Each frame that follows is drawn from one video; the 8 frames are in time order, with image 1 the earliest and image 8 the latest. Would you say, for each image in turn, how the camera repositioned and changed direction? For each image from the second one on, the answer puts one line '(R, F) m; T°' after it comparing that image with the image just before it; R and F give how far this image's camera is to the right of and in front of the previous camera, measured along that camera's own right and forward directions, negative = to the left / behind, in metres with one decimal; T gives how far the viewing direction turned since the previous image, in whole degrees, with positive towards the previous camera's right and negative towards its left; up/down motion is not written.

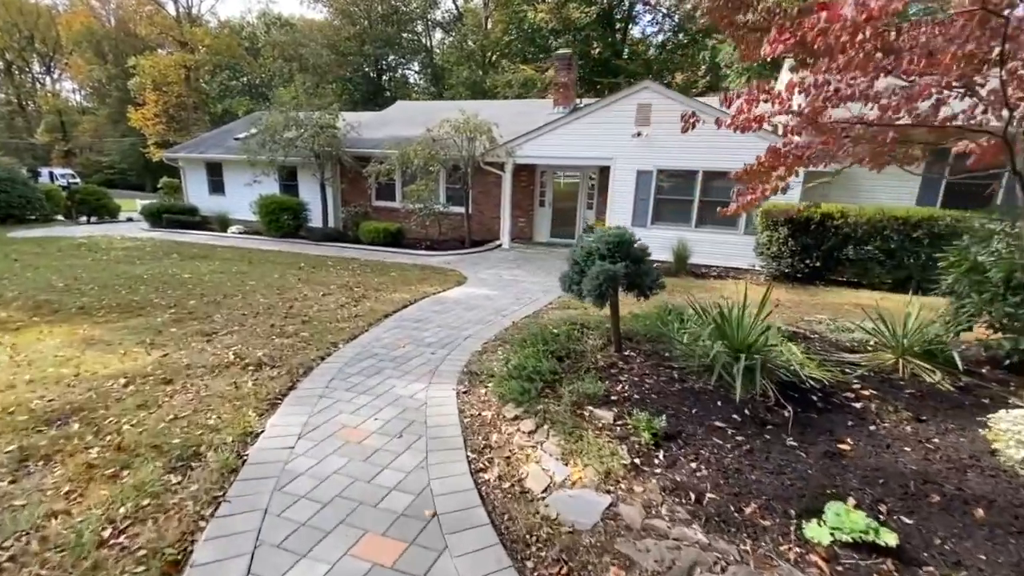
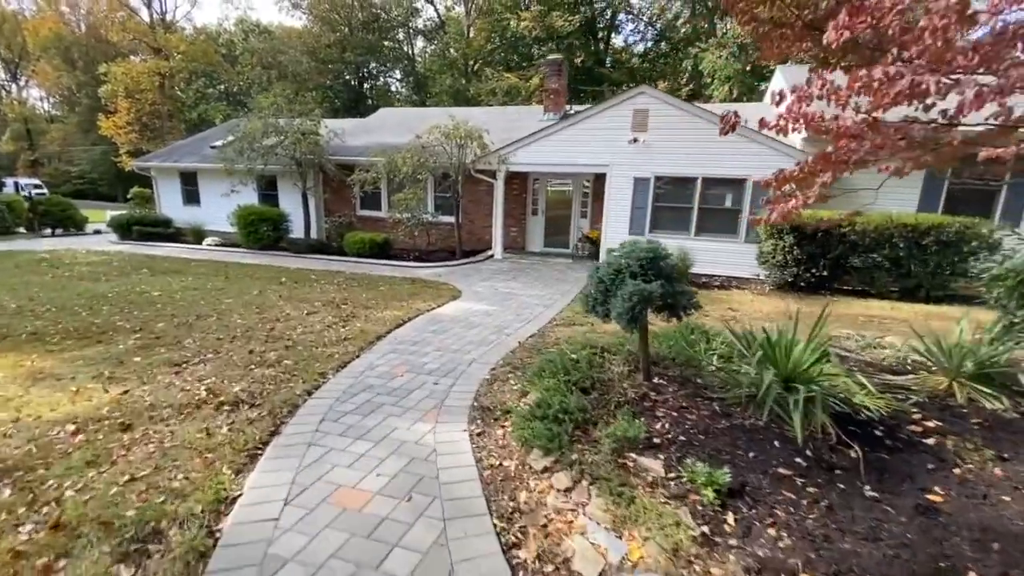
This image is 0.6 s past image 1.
(-0.2, +0.5) m; +2°
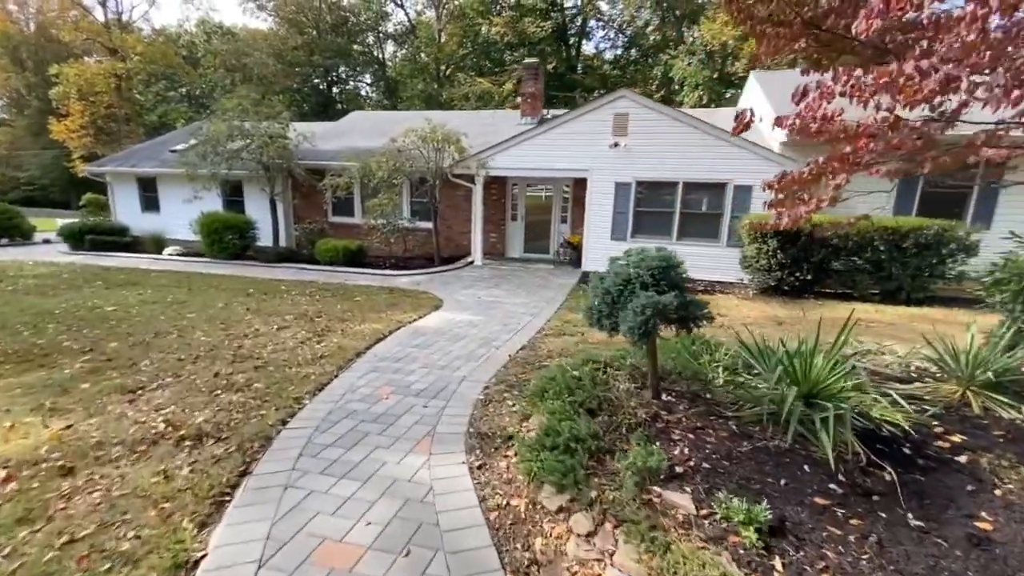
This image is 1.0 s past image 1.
(-0.2, +0.3) m; +3°
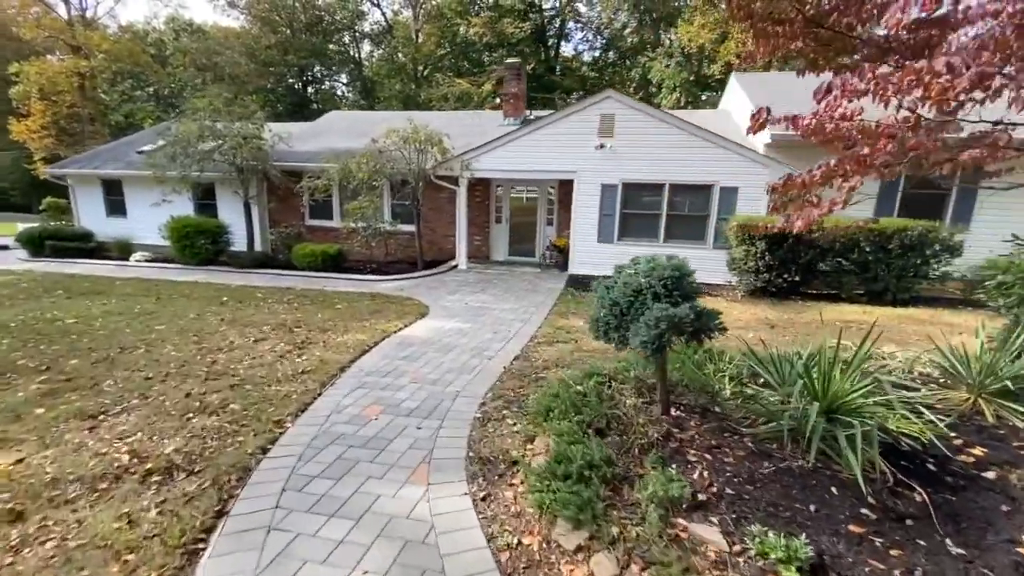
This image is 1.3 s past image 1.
(-0.1, +0.2) m; +2°
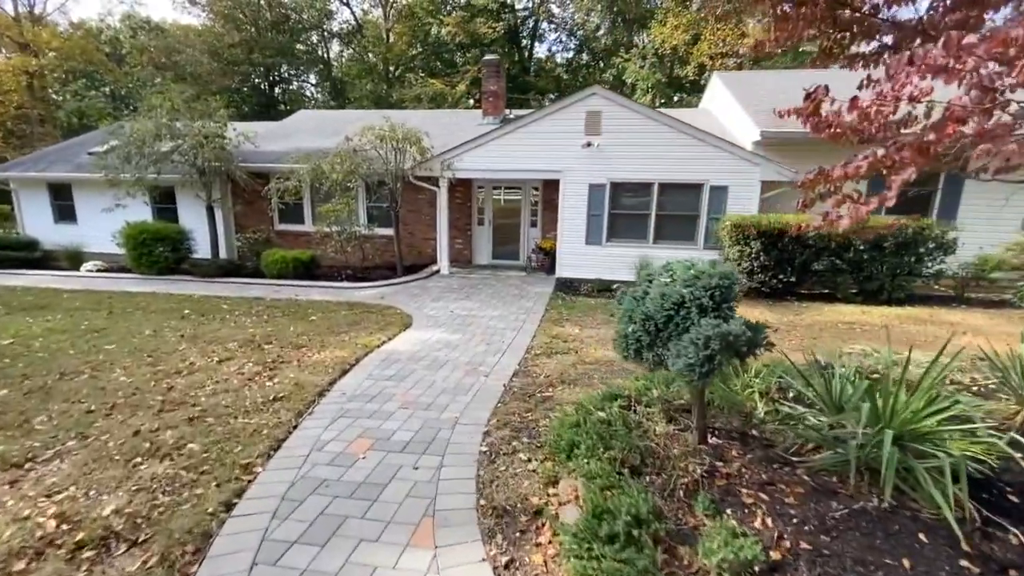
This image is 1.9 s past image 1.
(-0.2, +0.5) m; +3°
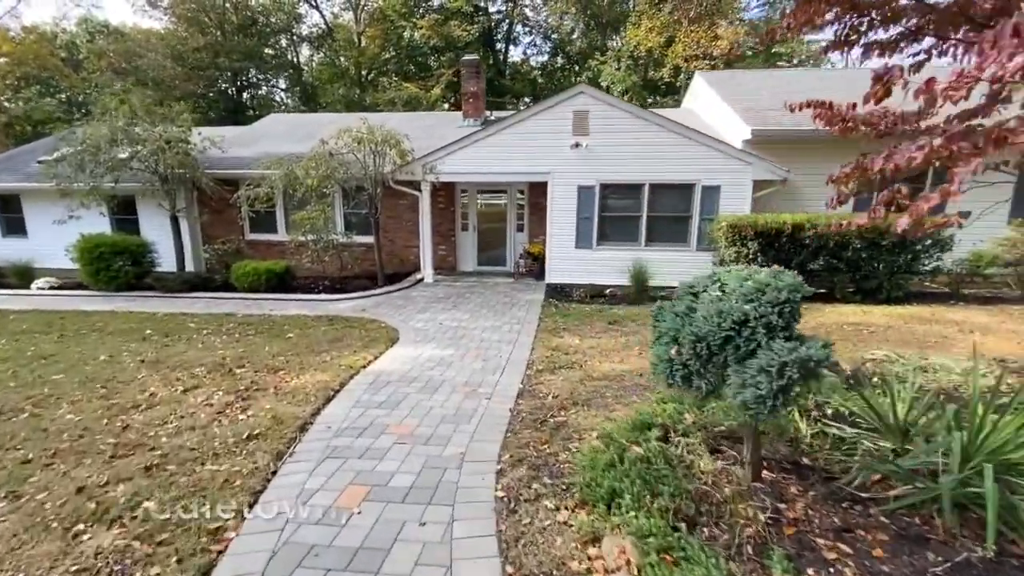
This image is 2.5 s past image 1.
(-0.2, +0.5) m; +3°
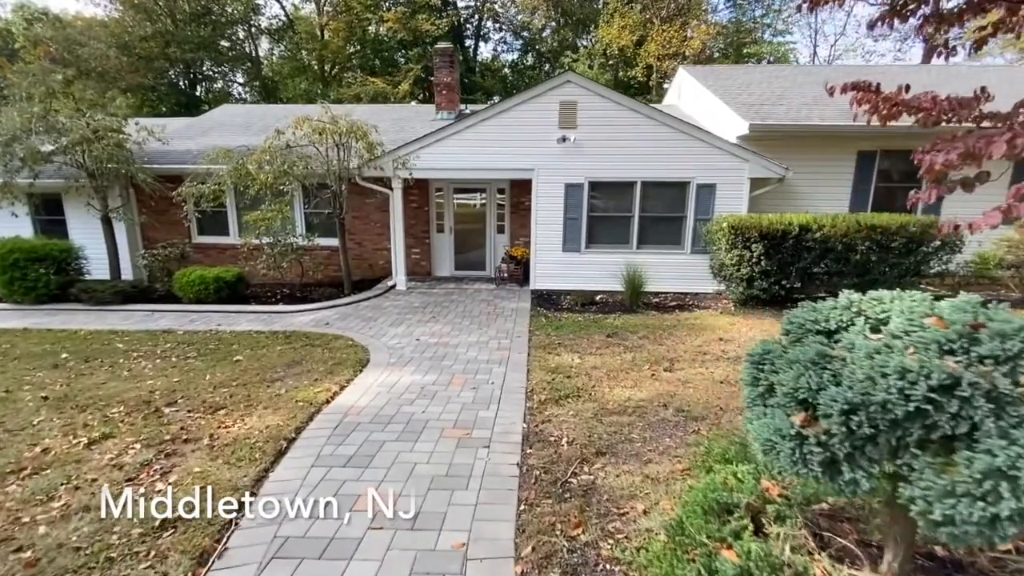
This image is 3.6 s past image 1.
(-0.2, +0.9) m; +4°
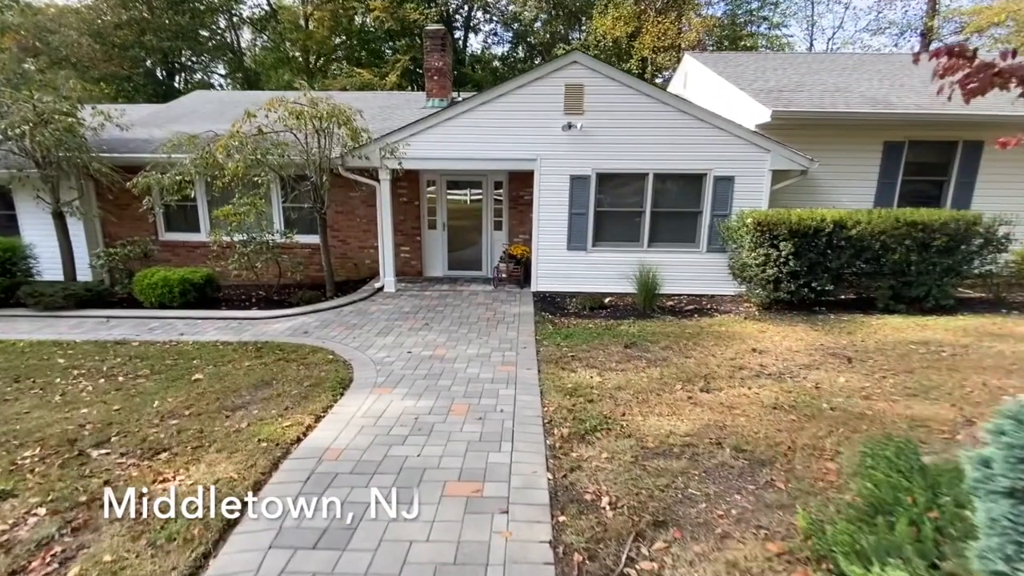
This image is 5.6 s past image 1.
(-0.2, +0.8) m; +1°
